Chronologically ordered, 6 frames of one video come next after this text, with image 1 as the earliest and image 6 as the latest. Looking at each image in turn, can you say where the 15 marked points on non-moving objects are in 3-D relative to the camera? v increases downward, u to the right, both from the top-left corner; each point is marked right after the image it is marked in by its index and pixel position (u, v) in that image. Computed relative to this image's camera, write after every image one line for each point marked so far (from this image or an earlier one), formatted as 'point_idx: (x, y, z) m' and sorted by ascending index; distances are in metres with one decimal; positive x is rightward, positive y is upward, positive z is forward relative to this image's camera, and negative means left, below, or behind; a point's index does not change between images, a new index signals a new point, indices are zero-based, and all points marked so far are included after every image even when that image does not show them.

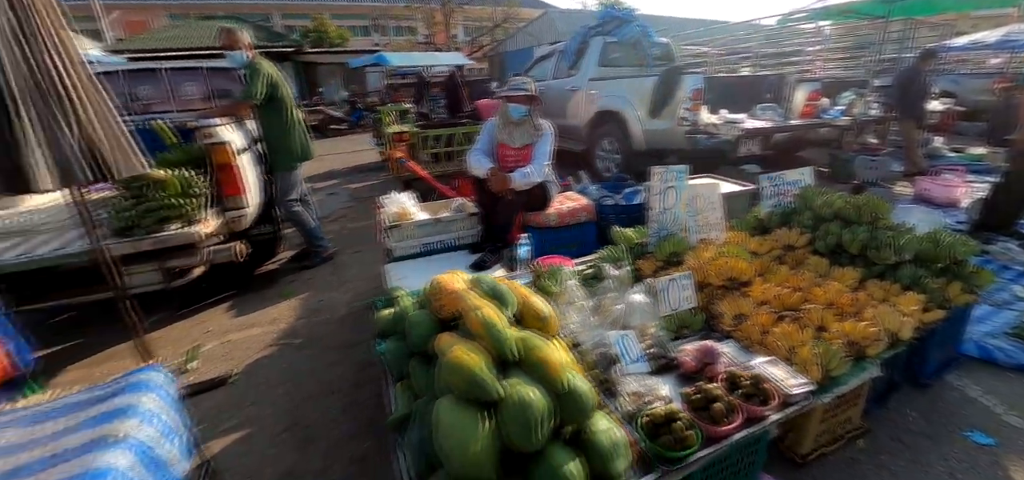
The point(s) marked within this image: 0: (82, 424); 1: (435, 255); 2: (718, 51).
0: (-1.5, -0.6, +1.5) m
1: (-0.6, -0.1, +3.3) m
2: (+4.4, +4.0, +8.9) m
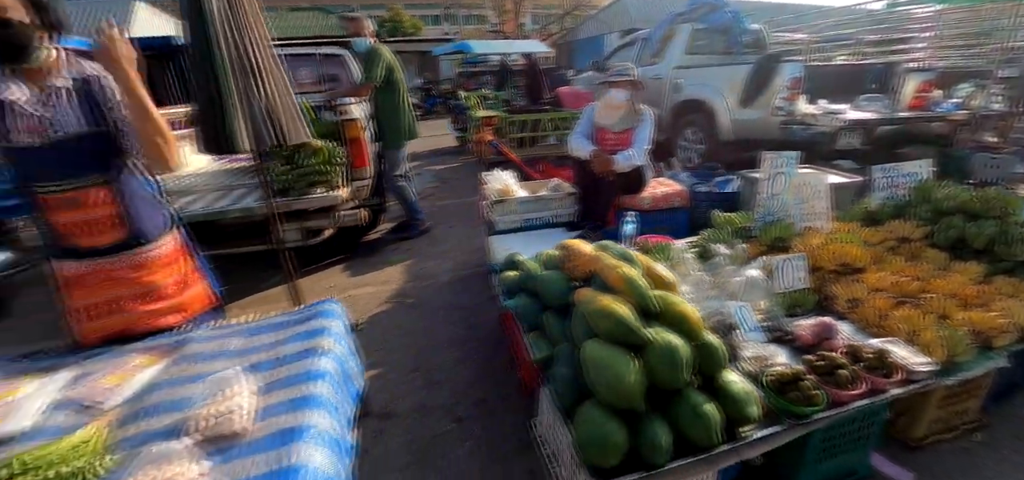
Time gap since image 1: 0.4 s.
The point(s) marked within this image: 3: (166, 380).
0: (-0.9, -0.4, +1.8) m
1: (+0.2, +0.1, +3.5) m
2: (+6.0, +4.0, +8.4) m
3: (-1.3, -0.5, +1.6) m
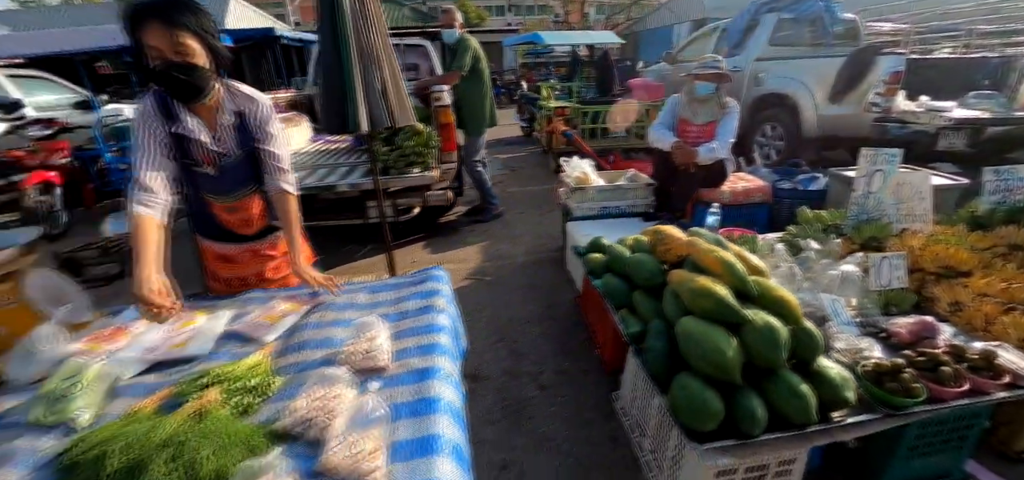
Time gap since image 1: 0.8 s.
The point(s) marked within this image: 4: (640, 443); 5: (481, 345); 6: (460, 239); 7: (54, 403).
0: (-0.5, -0.3, +2.1) m
1: (+0.8, +0.2, +3.6) m
2: (+7.4, +3.9, +7.7) m
3: (-0.9, -0.4, +1.9) m
4: (+0.7, -1.0, +2.1) m
5: (-0.2, -0.7, +2.9) m
6: (-0.5, 0.0, +4.5) m
7: (-1.6, -0.6, +1.5) m
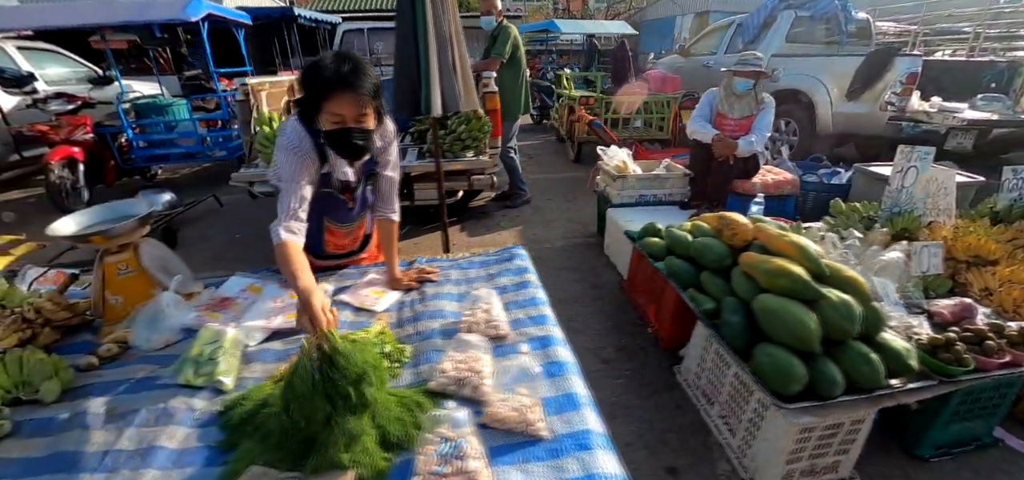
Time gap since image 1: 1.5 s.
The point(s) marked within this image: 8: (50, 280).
0: (0.0, -0.2, +2.2) m
1: (+1.2, +0.3, +3.8) m
2: (+7.7, +4.0, +8.0) m
3: (-0.5, -0.3, +2.0) m
4: (+1.1, -0.9, +2.3) m
5: (+0.2, -0.6, +3.0) m
6: (-0.2, +0.2, +4.6) m
7: (-1.2, -0.5, +1.6) m
8: (-2.9, -0.2, +2.6) m
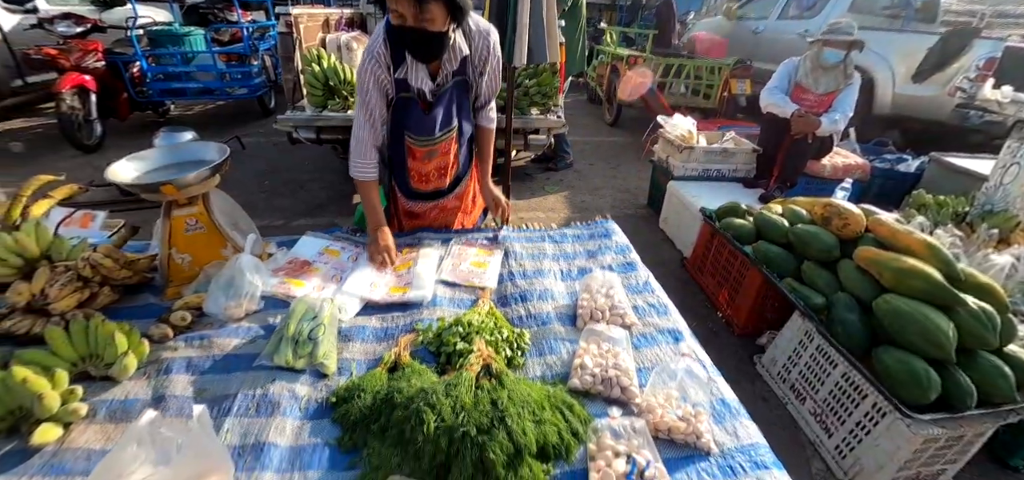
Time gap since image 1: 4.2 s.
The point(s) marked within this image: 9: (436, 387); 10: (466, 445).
0: (+0.4, 0.0, +2.0) m
1: (+1.7, +0.5, +3.6) m
2: (+8.3, +4.2, +7.6) m
3: (0.0, -0.1, +1.8) m
4: (+1.5, -0.9, +2.2) m
5: (+0.6, -0.4, +2.9) m
6: (+0.2, +0.5, +4.4) m
7: (-0.7, -0.3, +1.4) m
8: (-2.4, +0.1, +2.3) m
9: (-0.2, -0.4, +1.1) m
10: (-0.1, -0.5, +1.0) m
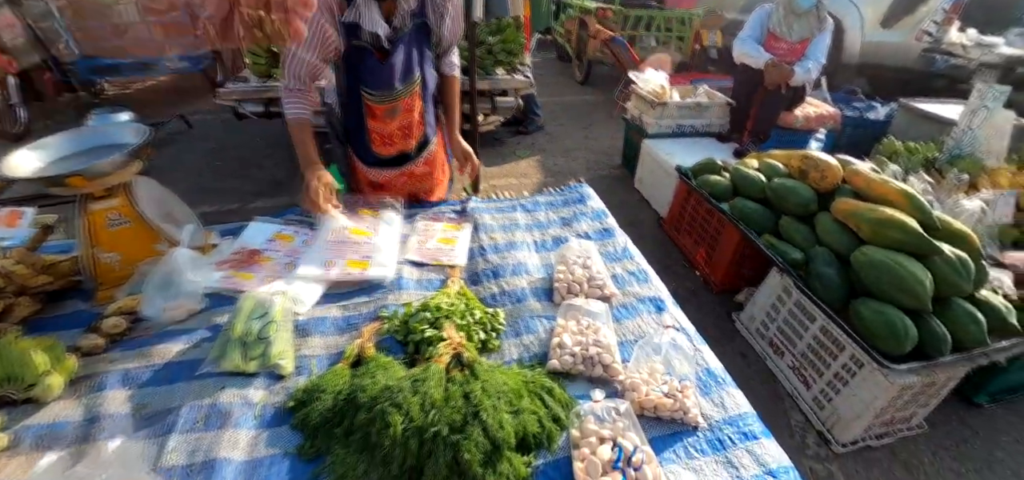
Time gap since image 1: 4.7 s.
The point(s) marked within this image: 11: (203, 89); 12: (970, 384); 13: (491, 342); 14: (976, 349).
0: (+0.3, +0.1, +1.9) m
1: (+1.4, +0.8, +3.5) m
2: (+7.6, +5.2, +7.6) m
3: (-0.1, 0.0, +1.7) m
4: (+1.4, -0.6, +2.2) m
5: (+0.5, -0.2, +2.8) m
6: (0.0, +0.9, +4.2) m
7: (-0.8, -0.3, +1.2) m
8: (-2.5, +0.1, +2.1) m
9: (-0.3, -0.4, +1.0) m
10: (-0.2, -0.4, +0.9) m
11: (-4.0, +2.0, +5.5) m
12: (+2.4, -0.7, +2.2) m
13: (-0.1, -0.3, +1.3) m
14: (+1.9, -0.4, +1.7) m
